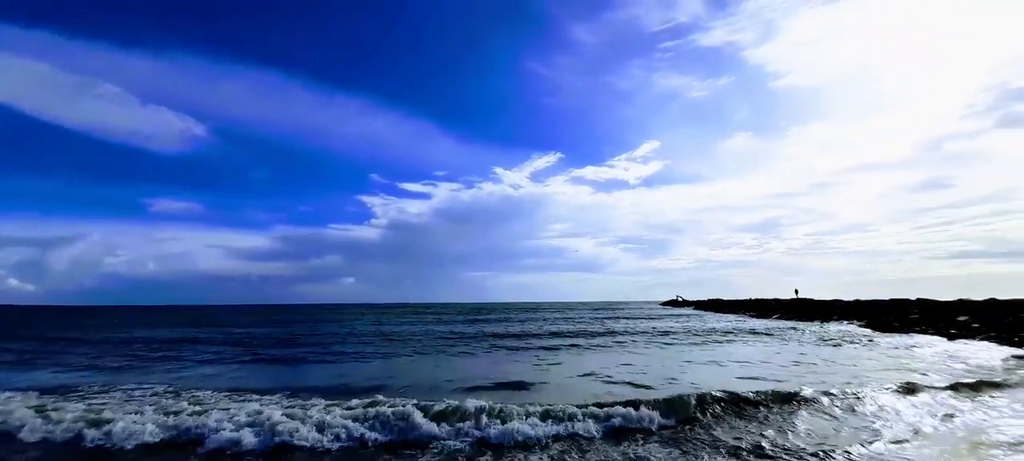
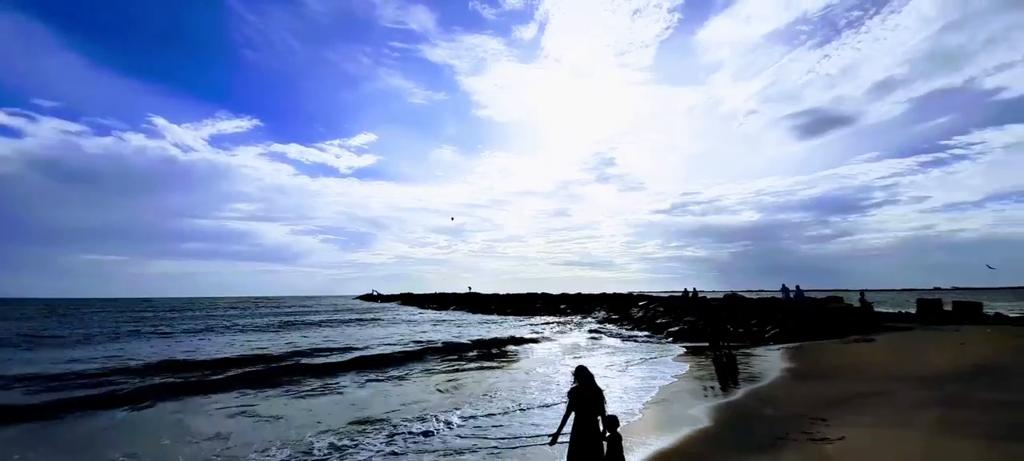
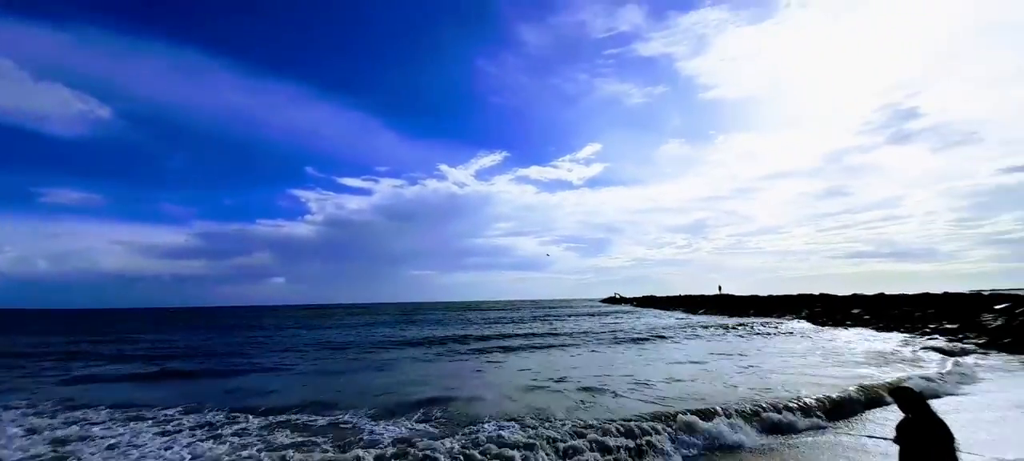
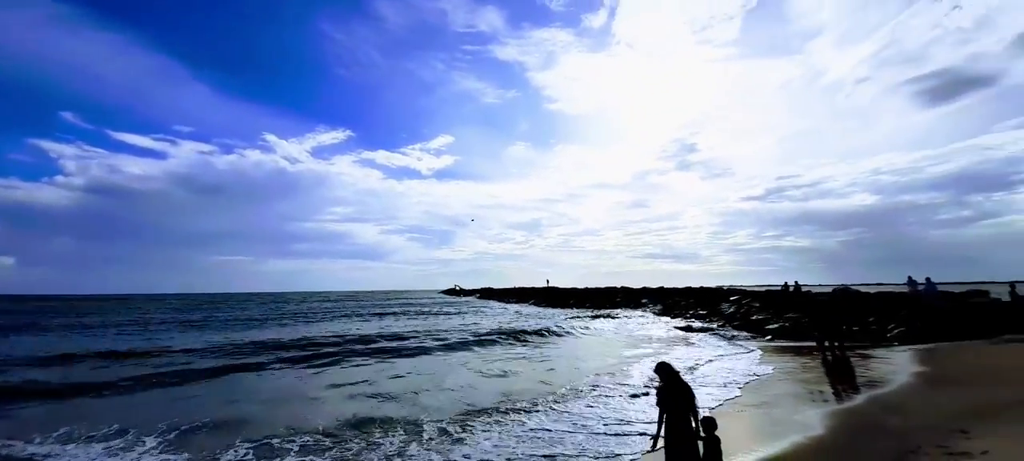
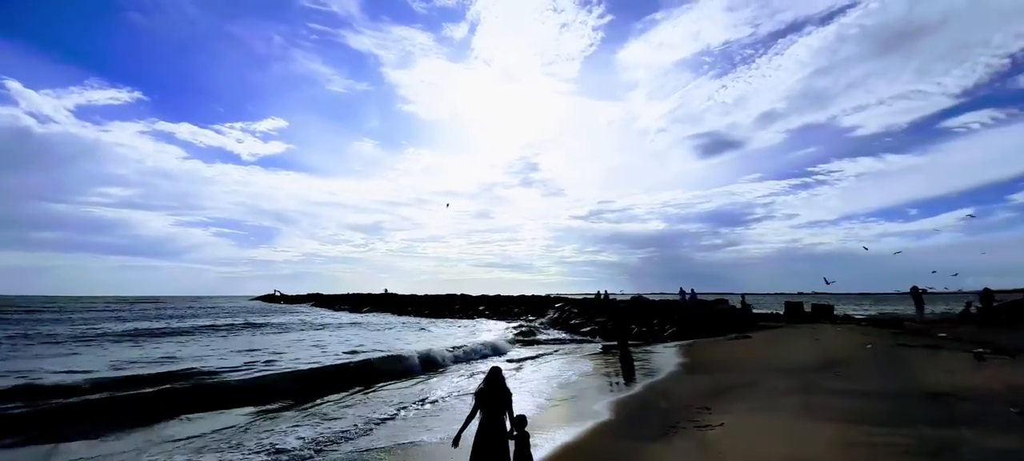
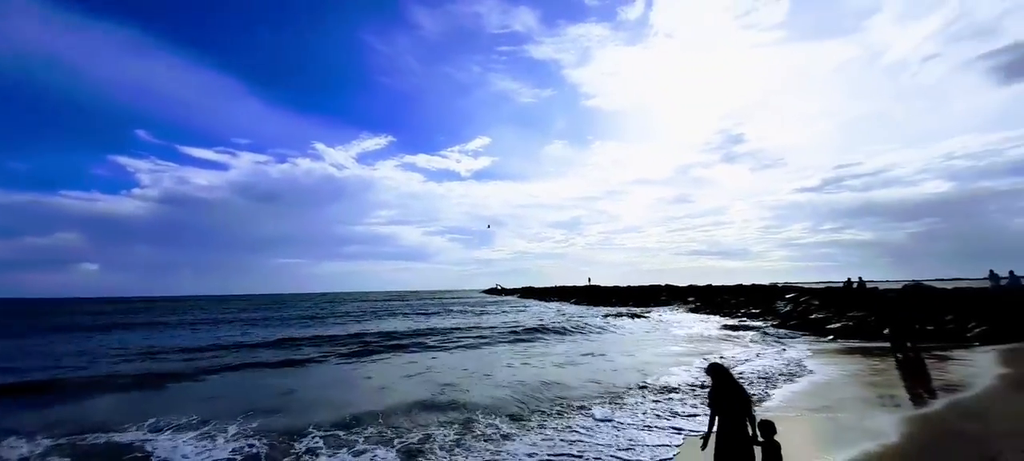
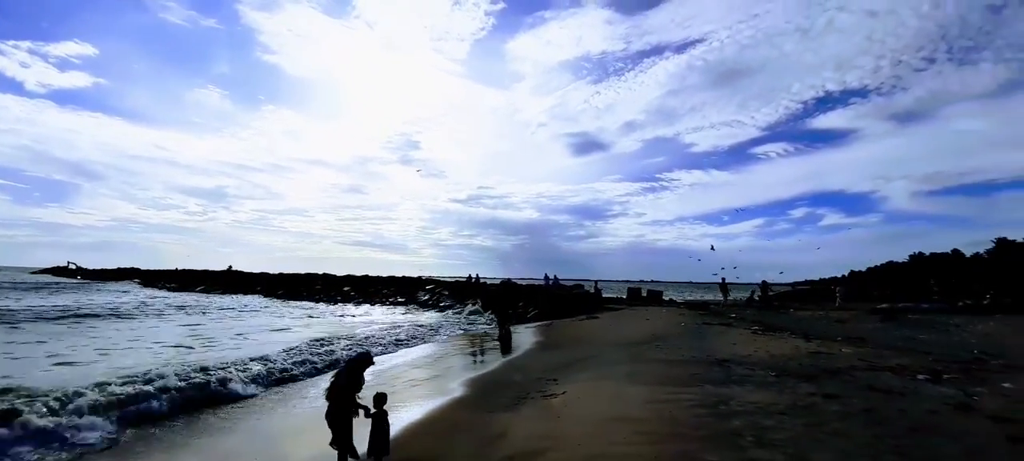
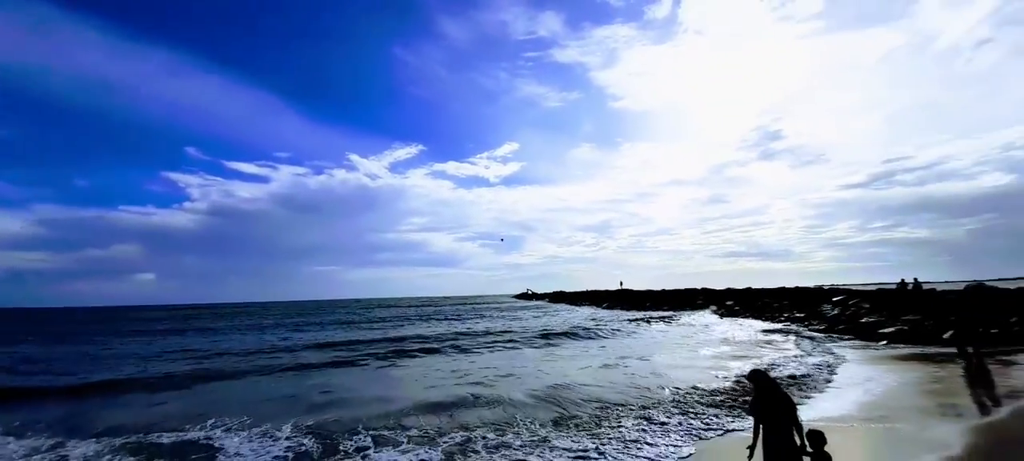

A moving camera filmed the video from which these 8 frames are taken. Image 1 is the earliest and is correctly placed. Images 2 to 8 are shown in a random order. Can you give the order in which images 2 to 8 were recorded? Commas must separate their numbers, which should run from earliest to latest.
3, 8, 6, 4, 2, 5, 7
